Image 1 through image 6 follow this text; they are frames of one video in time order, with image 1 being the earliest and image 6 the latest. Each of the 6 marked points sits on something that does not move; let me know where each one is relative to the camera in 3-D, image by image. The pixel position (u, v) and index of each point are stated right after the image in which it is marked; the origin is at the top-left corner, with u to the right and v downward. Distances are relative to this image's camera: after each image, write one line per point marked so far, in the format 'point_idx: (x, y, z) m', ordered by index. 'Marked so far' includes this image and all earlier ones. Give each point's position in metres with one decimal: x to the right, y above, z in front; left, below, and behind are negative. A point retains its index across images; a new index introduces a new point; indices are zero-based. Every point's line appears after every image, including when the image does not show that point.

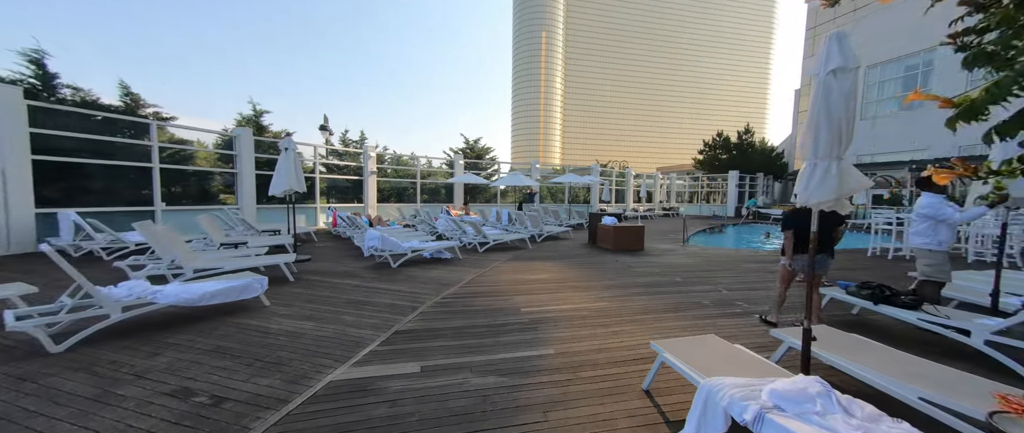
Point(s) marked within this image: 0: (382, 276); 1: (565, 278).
0: (-2.2, -1.0, +5.8) m
1: (+0.9, -1.0, +5.7) m
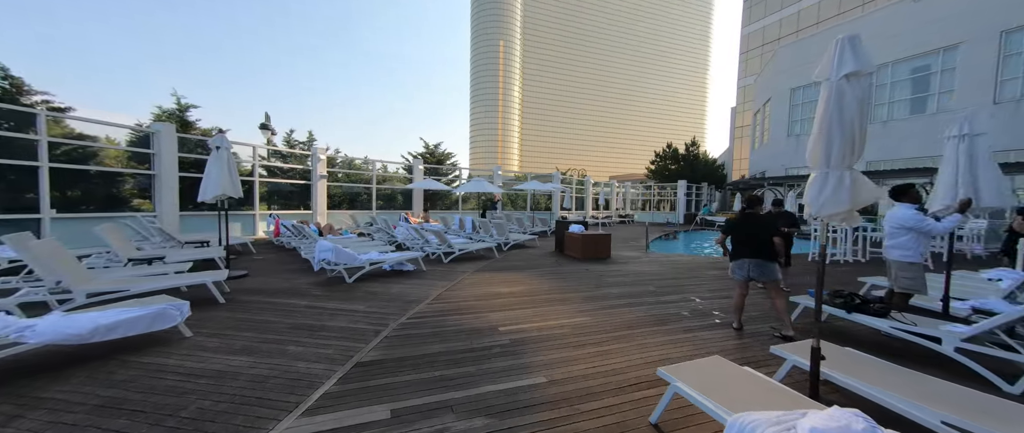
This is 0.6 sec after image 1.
0: (-2.7, -1.2, +5.1) m
1: (+0.4, -1.2, +5.4) m
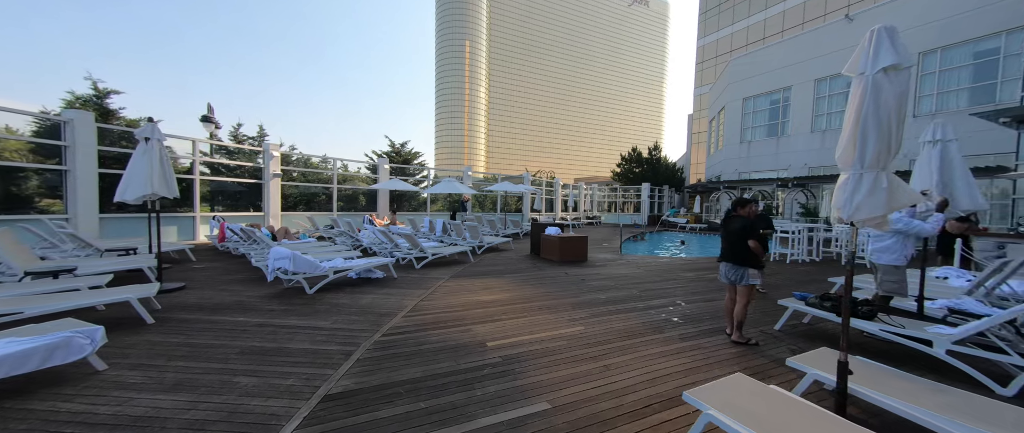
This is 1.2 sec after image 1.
0: (-2.9, -1.2, +4.5) m
1: (+0.2, -1.2, +5.1) m
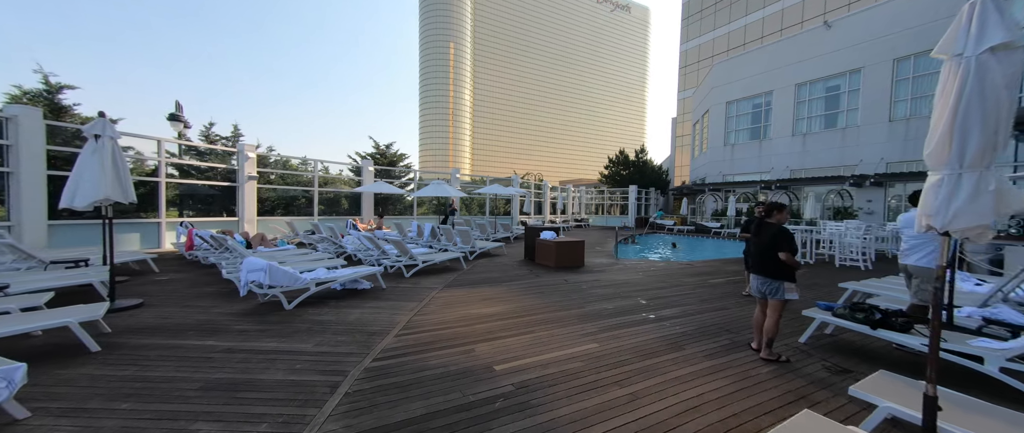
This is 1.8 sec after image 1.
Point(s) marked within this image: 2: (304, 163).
0: (-2.9, -1.3, +4.0) m
1: (+0.2, -1.3, +4.7) m
2: (-8.5, +2.2, +13.7) m
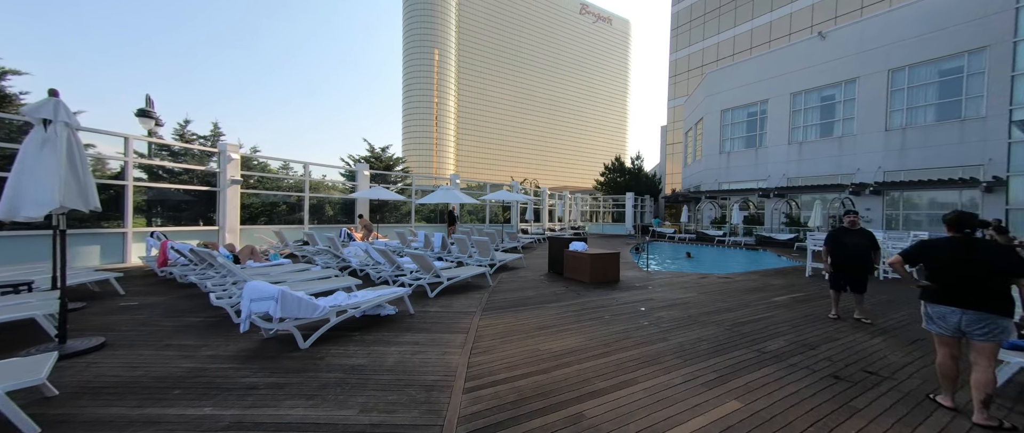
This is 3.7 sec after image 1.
0: (-2.0, -1.4, +3.0) m
1: (+1.0, -1.5, +3.9) m
2: (-8.1, +1.9, +12.5) m
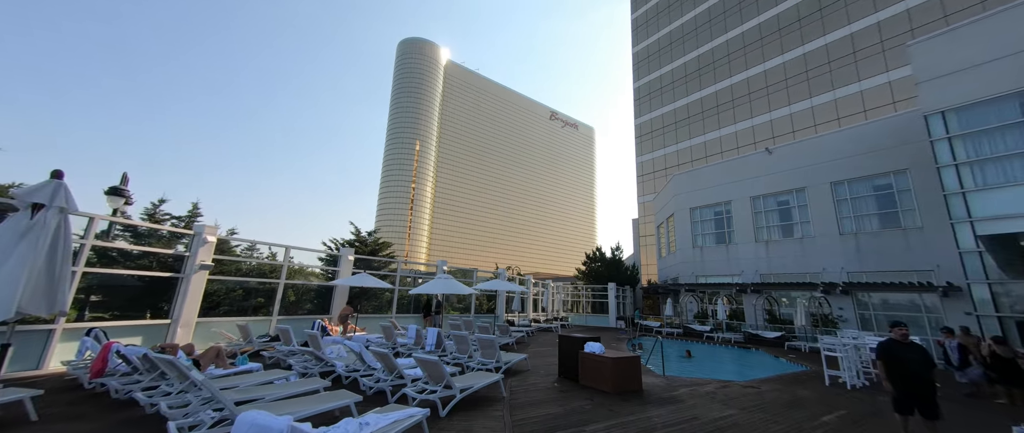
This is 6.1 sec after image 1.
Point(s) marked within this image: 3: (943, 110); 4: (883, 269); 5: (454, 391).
0: (-1.3, -2.2, +2.0) m
1: (+1.6, -2.6, +3.1) m
2: (-8.1, -1.1, +11.5) m
3: (+16.0, +4.0, +12.5) m
4: (+20.0, -2.8, +18.2) m
5: (-0.9, -2.8, +5.4) m
